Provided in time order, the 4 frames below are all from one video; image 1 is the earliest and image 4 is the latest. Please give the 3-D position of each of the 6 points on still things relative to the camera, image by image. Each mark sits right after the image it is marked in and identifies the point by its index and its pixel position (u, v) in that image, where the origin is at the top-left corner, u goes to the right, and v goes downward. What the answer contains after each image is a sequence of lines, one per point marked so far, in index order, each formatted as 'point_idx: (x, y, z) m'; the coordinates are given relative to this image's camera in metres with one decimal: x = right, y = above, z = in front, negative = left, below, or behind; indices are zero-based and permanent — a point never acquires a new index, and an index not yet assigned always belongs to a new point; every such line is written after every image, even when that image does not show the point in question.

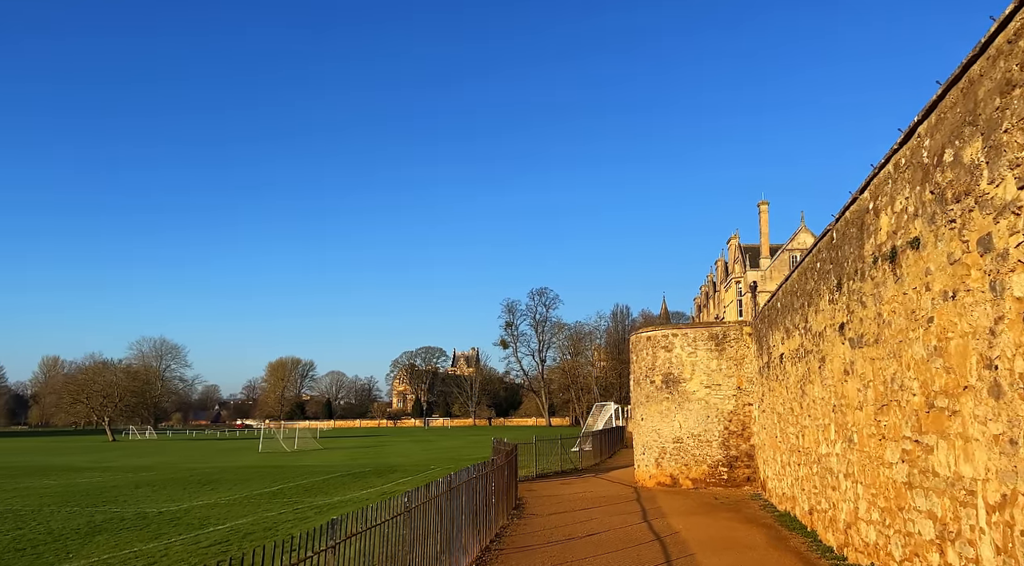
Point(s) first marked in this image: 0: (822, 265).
0: (+4.2, +0.2, +11.2) m
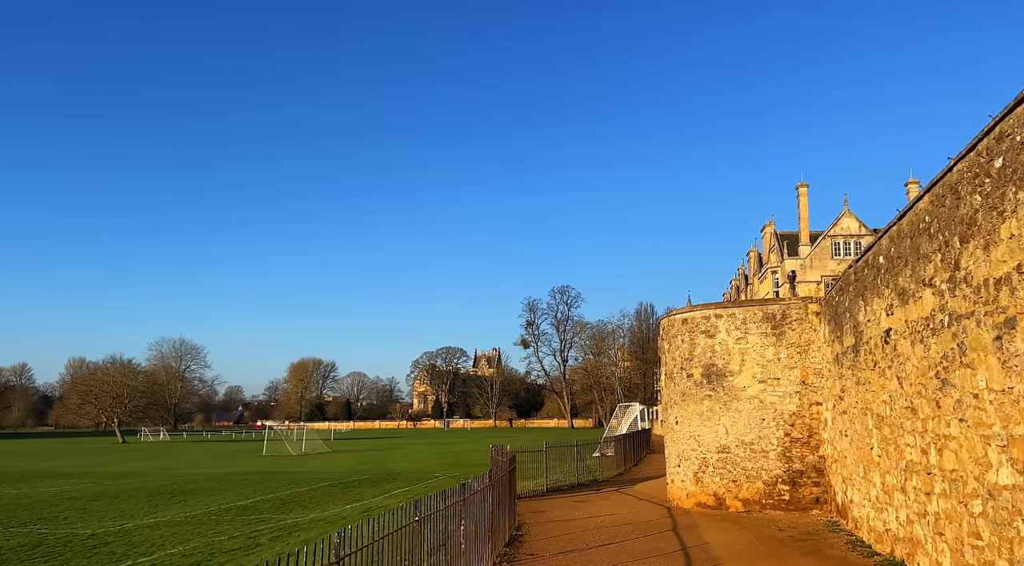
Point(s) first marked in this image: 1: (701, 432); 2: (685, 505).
0: (+3.9, +0.9, +6.5) m
1: (+4.0, -3.2, +17.6) m
2: (+3.7, -4.8, +17.8) m
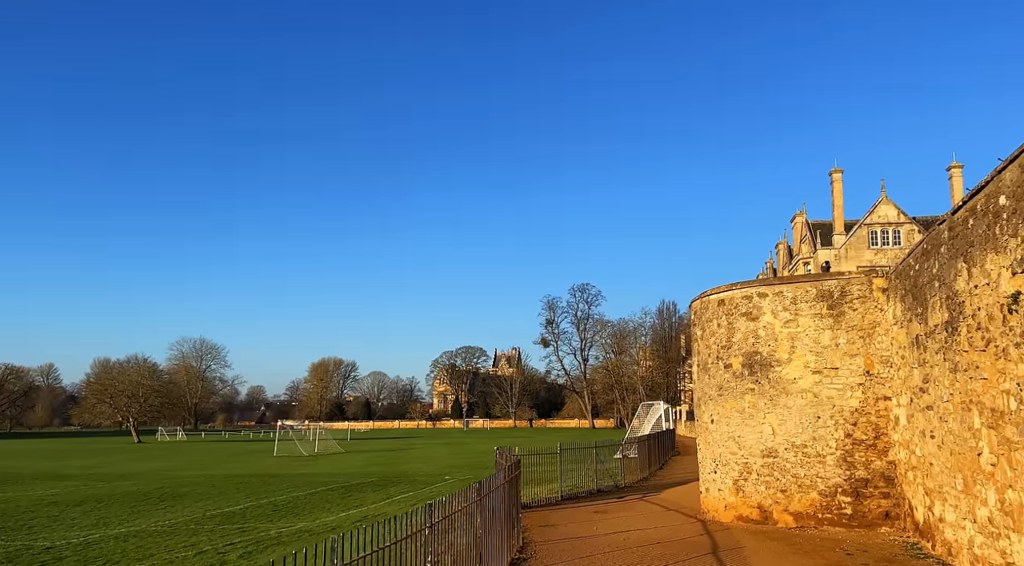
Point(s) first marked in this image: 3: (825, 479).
0: (+3.7, +1.4, +3.8) m
1: (+4.1, -2.7, +14.9) m
2: (+3.9, -4.3, +15.1) m
3: (+5.2, -3.3, +13.8) m
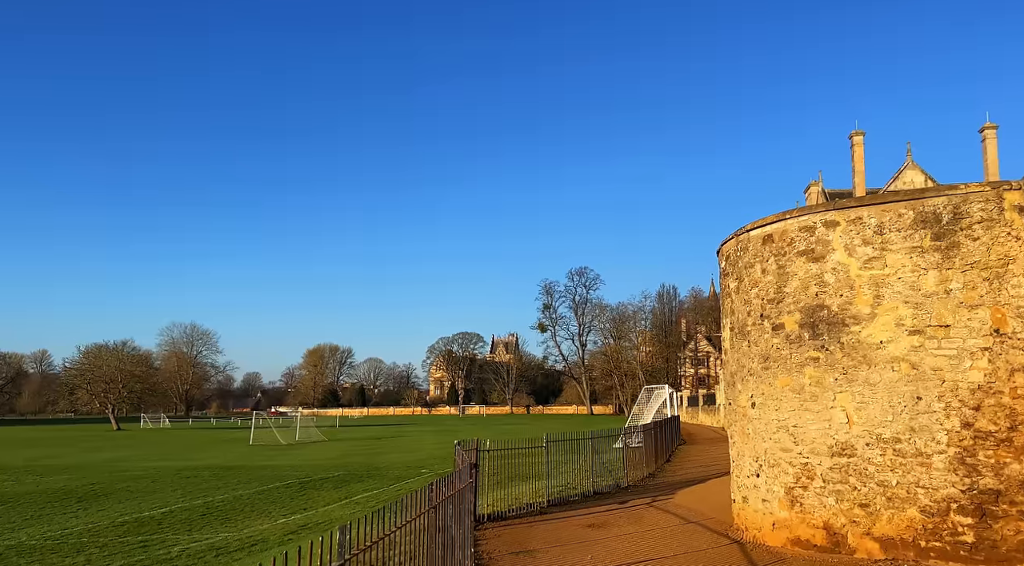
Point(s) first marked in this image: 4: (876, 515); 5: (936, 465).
0: (+3.2, +2.2, -0.8) m
1: (+3.6, -1.7, +10.4) m
2: (+3.3, -3.3, +10.6) m
3: (+4.7, -2.3, +9.3) m
4: (+4.2, -2.7, +9.6) m
5: (+4.7, -2.0, +9.3) m
